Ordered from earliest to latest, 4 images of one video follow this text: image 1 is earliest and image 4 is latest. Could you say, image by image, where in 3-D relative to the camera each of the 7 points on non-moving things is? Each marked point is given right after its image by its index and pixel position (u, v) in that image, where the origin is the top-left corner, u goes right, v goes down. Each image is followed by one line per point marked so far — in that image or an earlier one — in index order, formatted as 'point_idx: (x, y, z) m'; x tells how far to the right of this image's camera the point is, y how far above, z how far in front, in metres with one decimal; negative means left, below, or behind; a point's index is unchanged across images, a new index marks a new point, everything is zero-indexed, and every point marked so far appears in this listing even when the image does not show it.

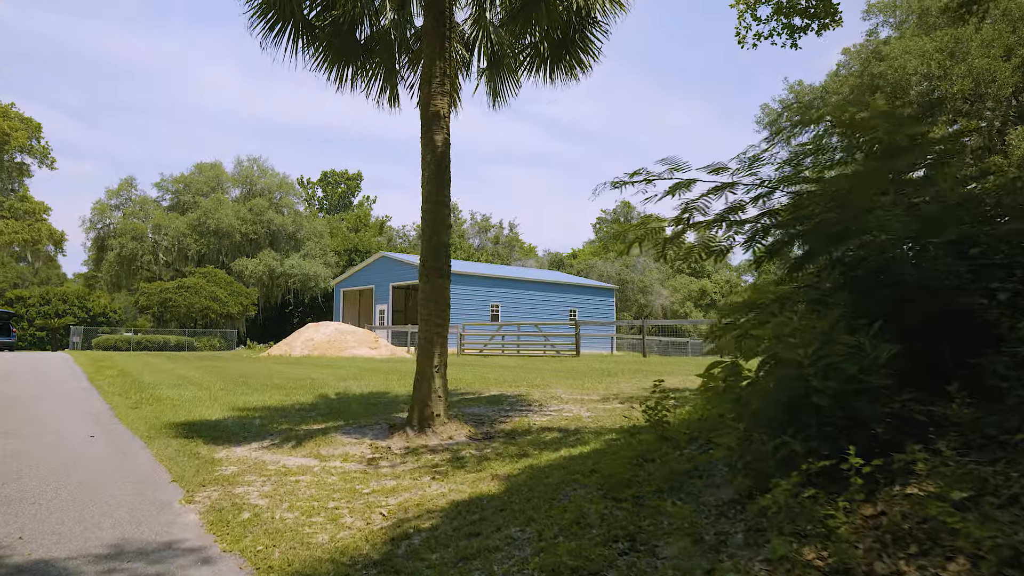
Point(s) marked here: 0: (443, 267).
0: (-0.7, +0.2, +6.9) m
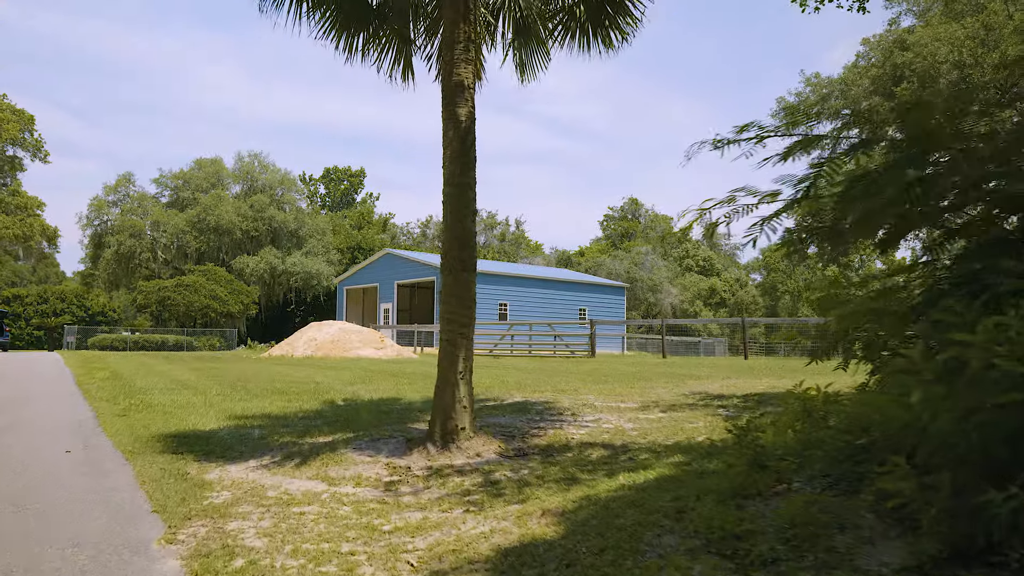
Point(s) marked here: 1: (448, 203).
0: (-0.4, +0.3, +6.1) m
1: (-0.6, +0.8, +6.2) m
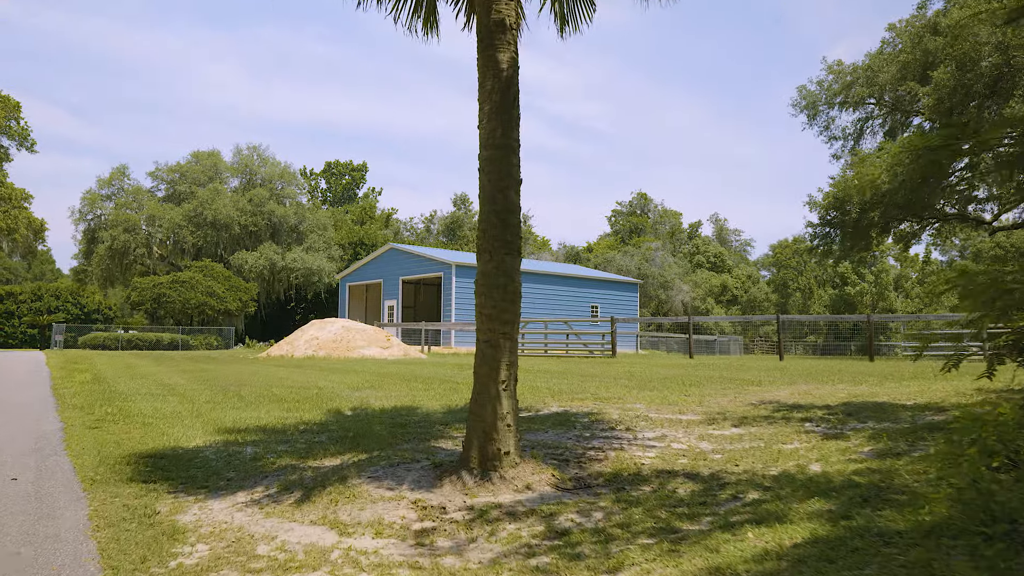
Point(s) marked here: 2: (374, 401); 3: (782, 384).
0: (0.0, +0.4, +4.8) m
1: (-0.2, +0.9, +4.9) m
2: (-1.8, -1.5, +8.5) m
3: (+3.4, -1.2, +8.1) m
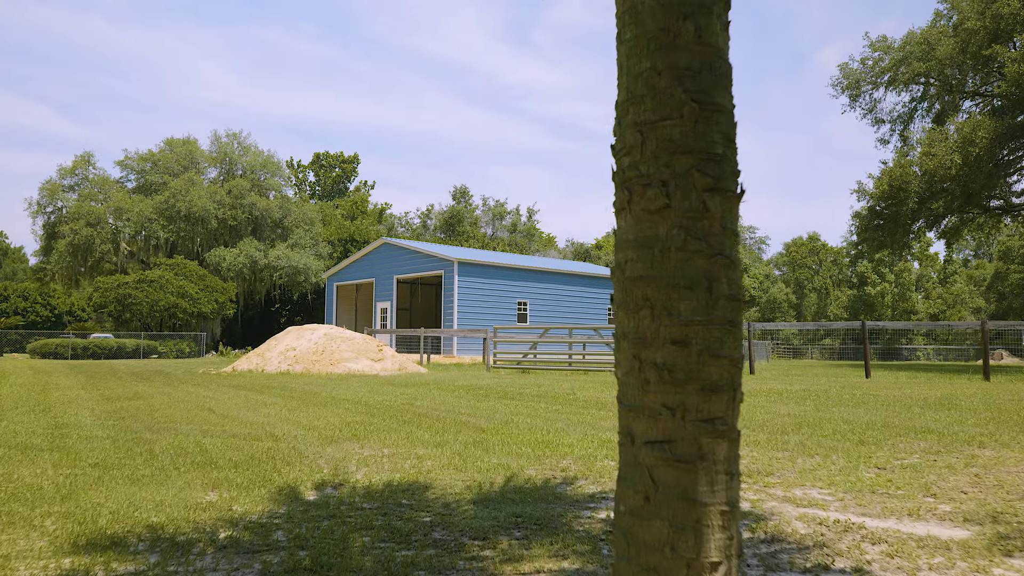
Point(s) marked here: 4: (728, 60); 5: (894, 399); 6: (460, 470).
0: (+0.6, +0.4, +1.7) m
1: (+0.4, +0.9, +1.8) m
2: (-1.3, -1.5, +5.4) m
3: (+4.0, -1.2, +5.0) m
4: (+0.6, +0.7, +1.8) m
5: (+4.7, -1.3, +7.8) m
6: (-0.4, -1.5, +5.1) m
